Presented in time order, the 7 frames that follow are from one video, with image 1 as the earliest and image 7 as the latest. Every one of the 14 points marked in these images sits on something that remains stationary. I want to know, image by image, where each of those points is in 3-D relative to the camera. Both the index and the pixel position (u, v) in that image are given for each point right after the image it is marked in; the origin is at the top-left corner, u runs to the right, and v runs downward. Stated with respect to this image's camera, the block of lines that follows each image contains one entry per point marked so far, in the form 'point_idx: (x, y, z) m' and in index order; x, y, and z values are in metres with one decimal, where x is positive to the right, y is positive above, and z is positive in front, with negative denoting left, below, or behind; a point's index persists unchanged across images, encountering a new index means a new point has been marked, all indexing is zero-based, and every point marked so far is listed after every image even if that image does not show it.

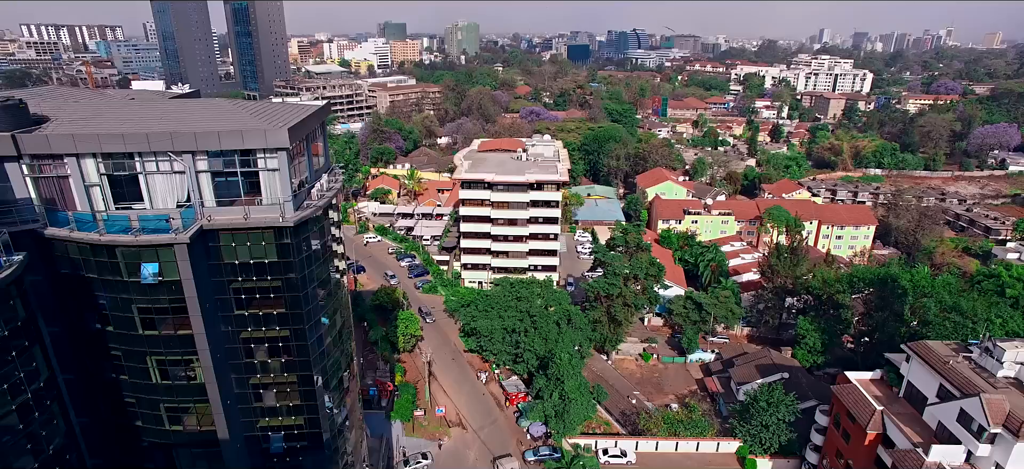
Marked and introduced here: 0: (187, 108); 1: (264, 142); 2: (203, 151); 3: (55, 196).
0: (-7.0, +2.7, +11.4) m
1: (-4.8, +1.8, +10.1) m
2: (-5.9, +1.6, +10.0) m
3: (-8.7, +0.7, +10.0) m
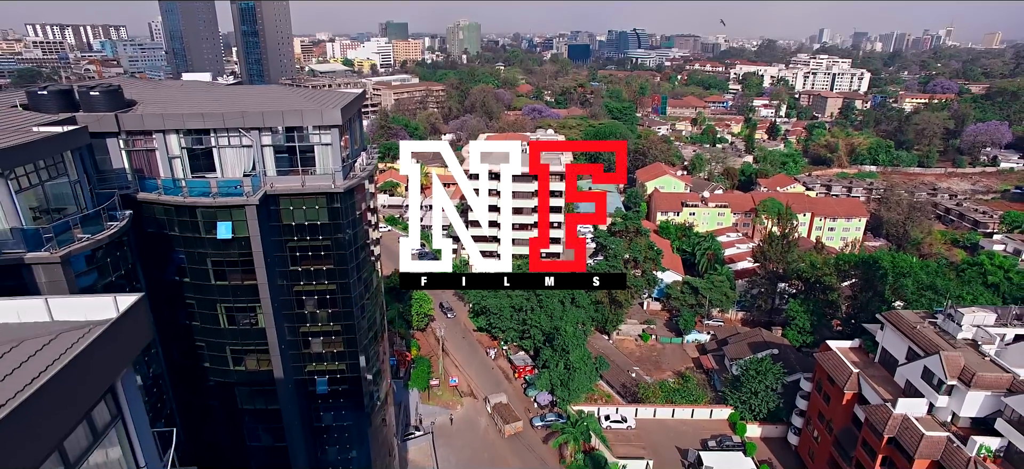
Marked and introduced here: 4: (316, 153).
0: (-6.7, +3.5, +13.3) m
1: (-4.4, +2.6, +12.0) m
2: (-5.5, +2.4, +11.9) m
3: (-8.3, +1.5, +11.8) m
4: (-4.6, +2.0, +12.4) m
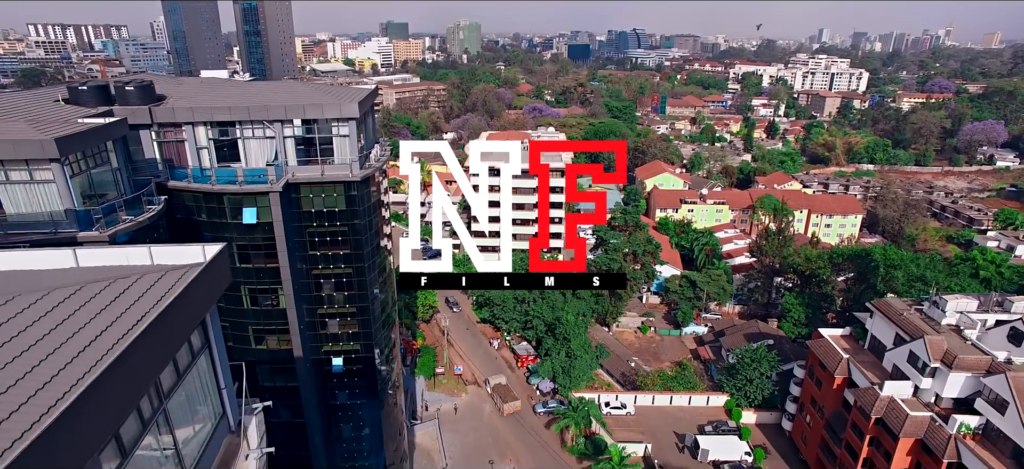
0: (-6.5, +3.9, +14.1) m
1: (-4.2, +3.0, +12.8) m
2: (-5.4, +2.8, +12.7) m
3: (-8.1, +1.9, +12.6) m
4: (-4.5, +2.3, +13.2) m
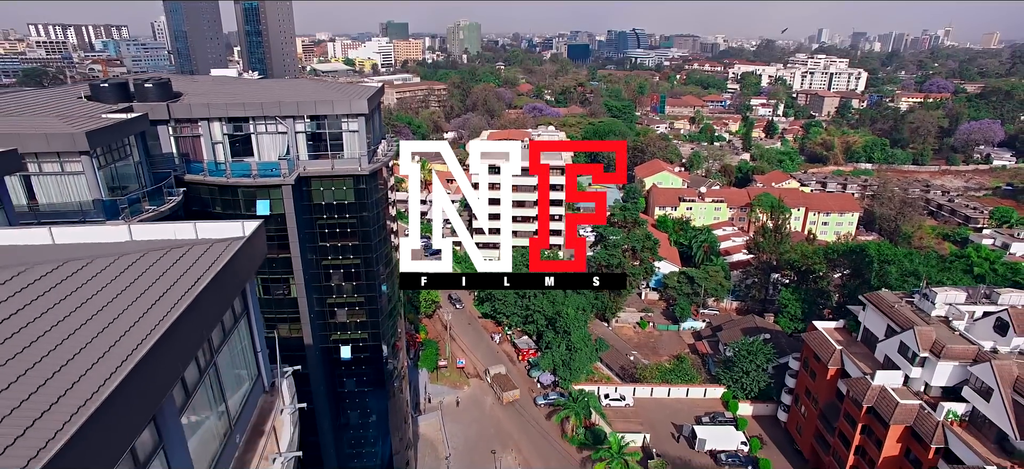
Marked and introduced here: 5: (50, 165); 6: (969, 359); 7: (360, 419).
0: (-6.4, +4.1, +14.6) m
1: (-4.2, +3.2, +13.3) m
2: (-5.3, +3.0, +13.2) m
3: (-8.1, +2.1, +13.1) m
4: (-4.4, +2.5, +13.8) m
5: (-8.3, +1.3, +9.4) m
6: (+15.1, -4.1, +17.3) m
7: (-4.8, -5.8, +16.5) m
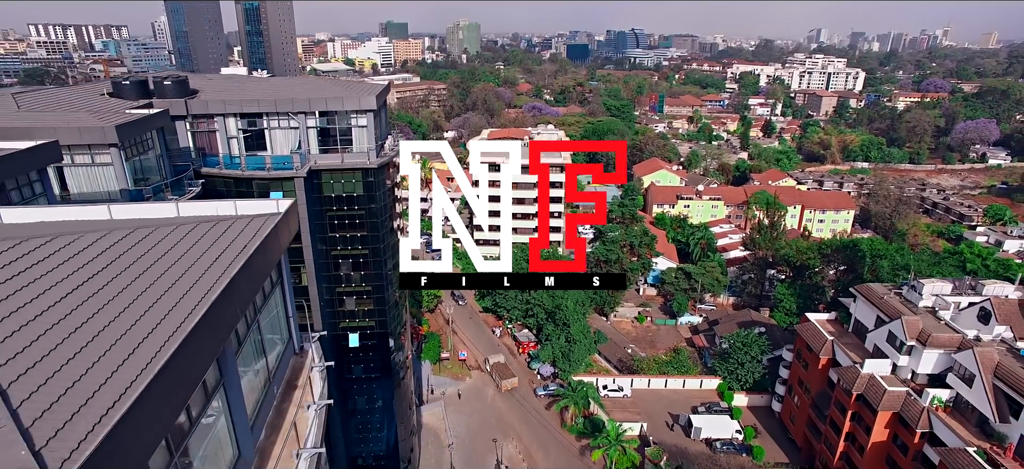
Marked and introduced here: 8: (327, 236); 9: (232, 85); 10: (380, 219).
0: (-6.4, +4.4, +15.2) m
1: (-4.1, +3.4, +14.0) m
2: (-5.3, +3.2, +13.9) m
3: (-8.0, +2.3, +13.8) m
4: (-4.3, +2.8, +14.4) m
5: (-8.3, +1.5, +10.0) m
6: (+15.1, -3.8, +17.9) m
7: (-4.7, -5.5, +17.1) m
8: (-5.2, 0.0, +14.7) m
9: (-8.1, +4.4, +15.2) m
10: (-3.7, +0.4, +14.9) m
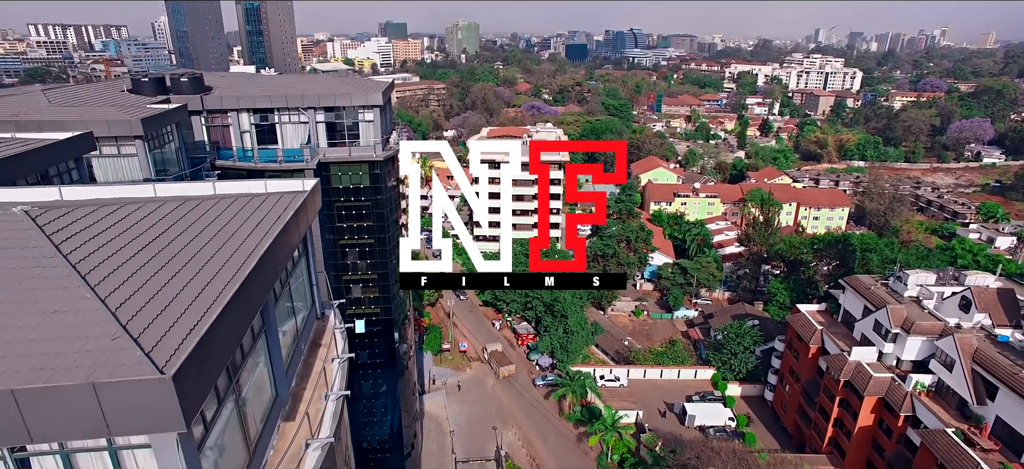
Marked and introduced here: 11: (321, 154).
0: (-6.4, +4.6, +15.9) m
1: (-4.1, +3.7, +14.6) m
2: (-5.3, +3.5, +14.5) m
3: (-8.0, +2.6, +14.4) m
4: (-4.4, +3.1, +15.1) m
5: (-8.3, +1.8, +10.7) m
6: (+15.1, -3.5, +18.6) m
7: (-4.7, -5.2, +17.8) m
8: (-5.2, +0.2, +15.4) m
9: (-8.1, +4.6, +15.8) m
10: (-3.8, +0.7, +15.6) m
11: (-5.4, +2.3, +14.7) m
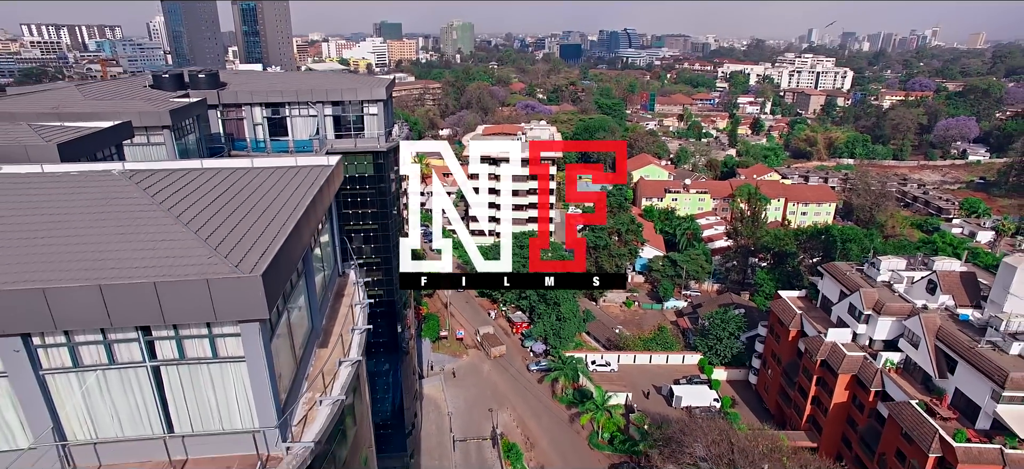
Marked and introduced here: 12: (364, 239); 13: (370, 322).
0: (-6.6, +5.1, +17.0) m
1: (-4.3, +4.2, +15.7) m
2: (-5.4, +3.9, +15.6) m
3: (-8.2, +3.0, +15.5) m
4: (-4.5, +3.5, +16.2) m
5: (-8.4, +2.2, +11.8) m
6: (+14.9, -3.0, +19.9) m
7: (-4.9, -4.8, +18.9) m
8: (-5.4, +0.7, +16.5) m
9: (-8.3, +5.1, +16.9) m
10: (-3.9, +1.2, +16.7) m
11: (-5.5, +2.7, +15.8) m
12: (-4.8, -0.2, +17.0) m
13: (-4.9, -3.1, +18.3) m
